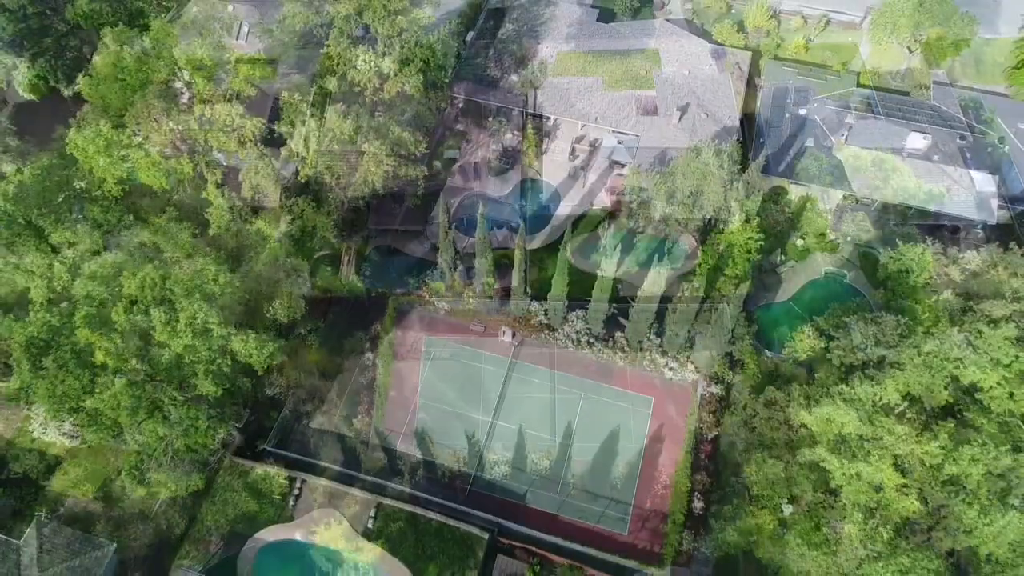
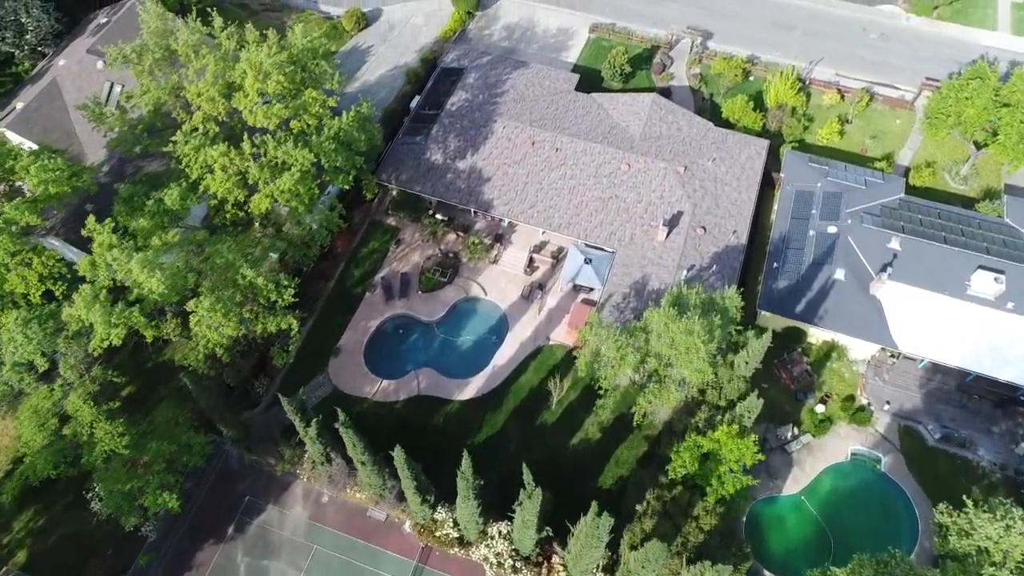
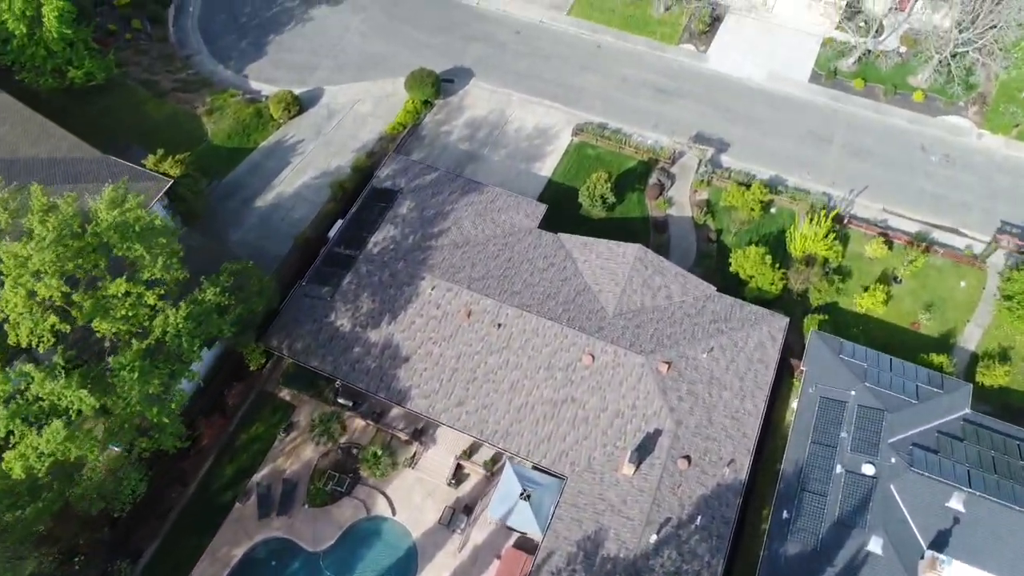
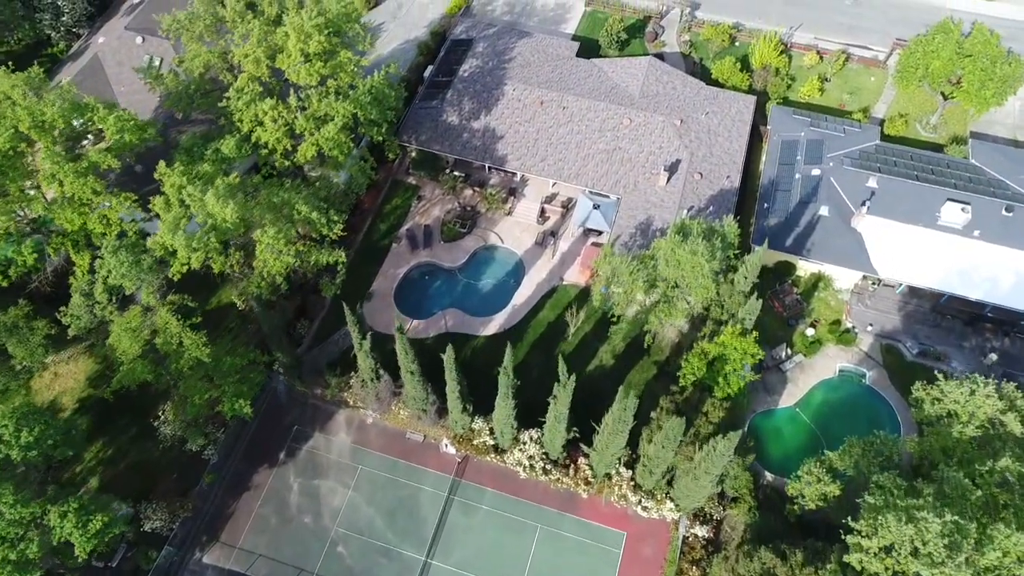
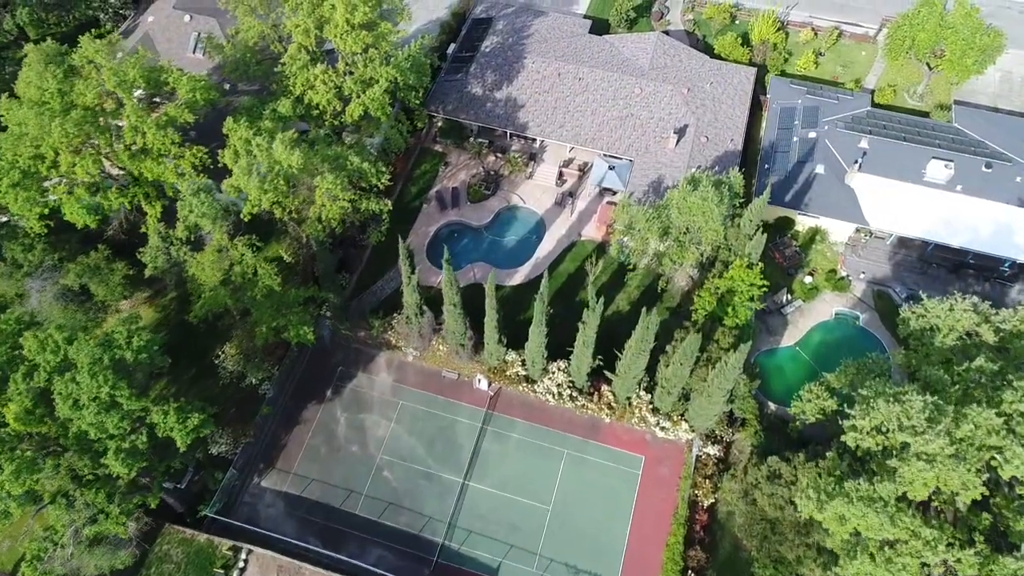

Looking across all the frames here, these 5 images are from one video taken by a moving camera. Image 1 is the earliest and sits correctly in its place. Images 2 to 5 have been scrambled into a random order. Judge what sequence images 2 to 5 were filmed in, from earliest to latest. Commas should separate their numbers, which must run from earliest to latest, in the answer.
5, 4, 2, 3
